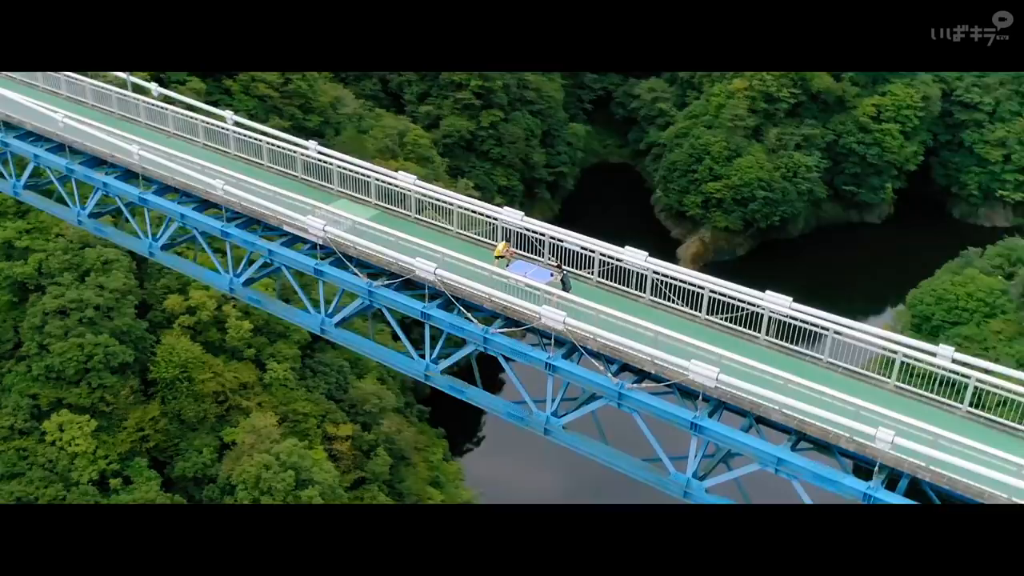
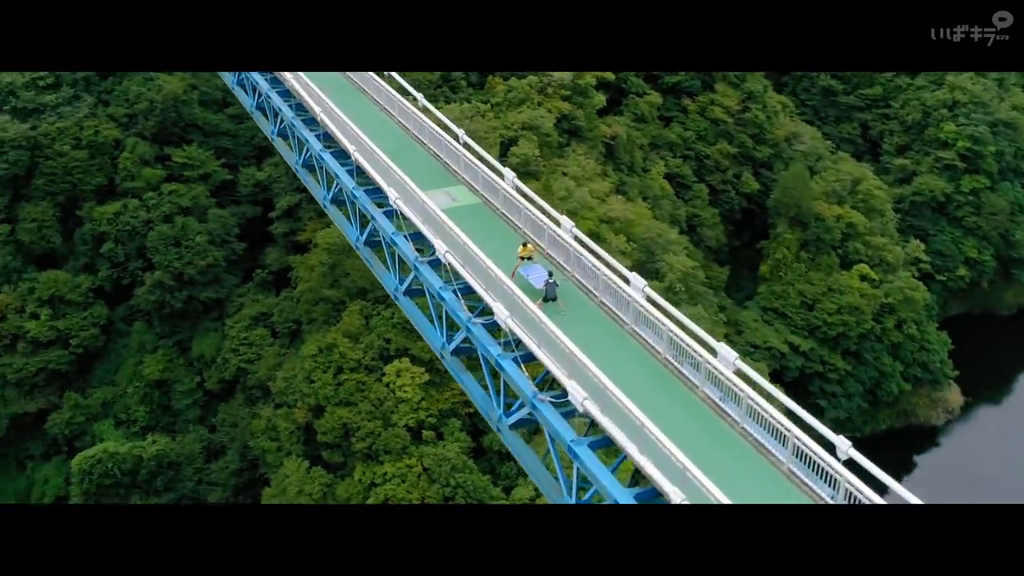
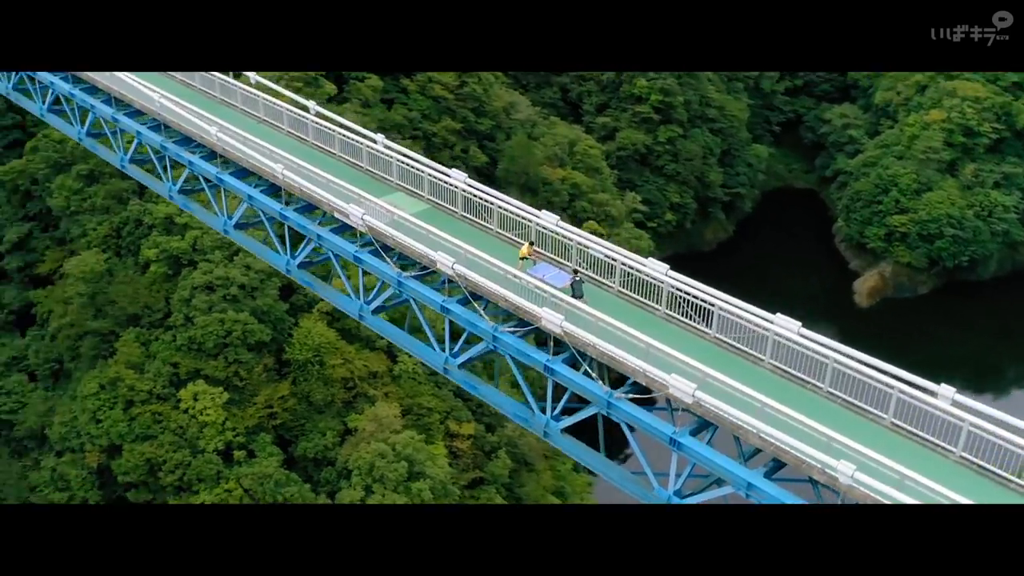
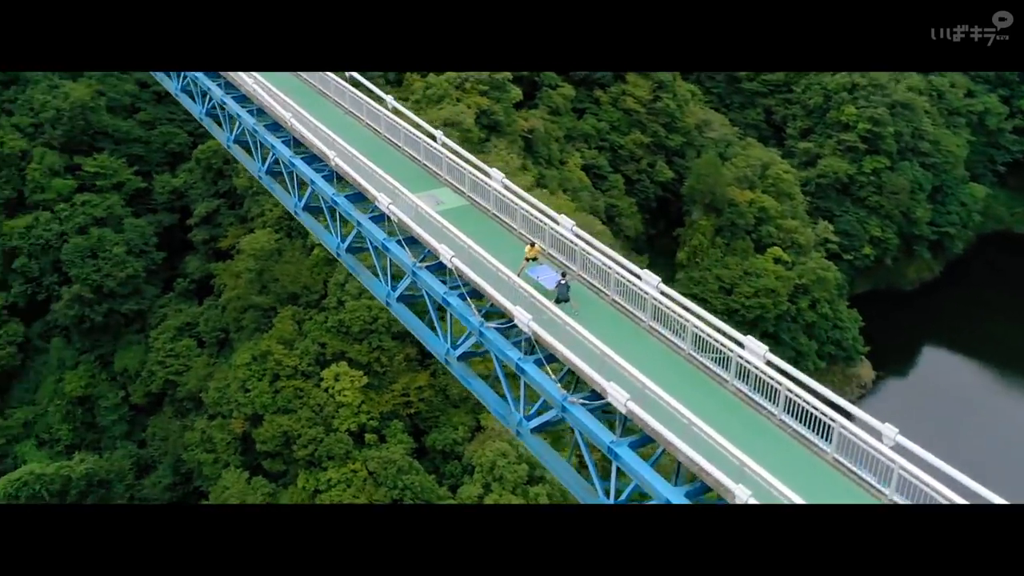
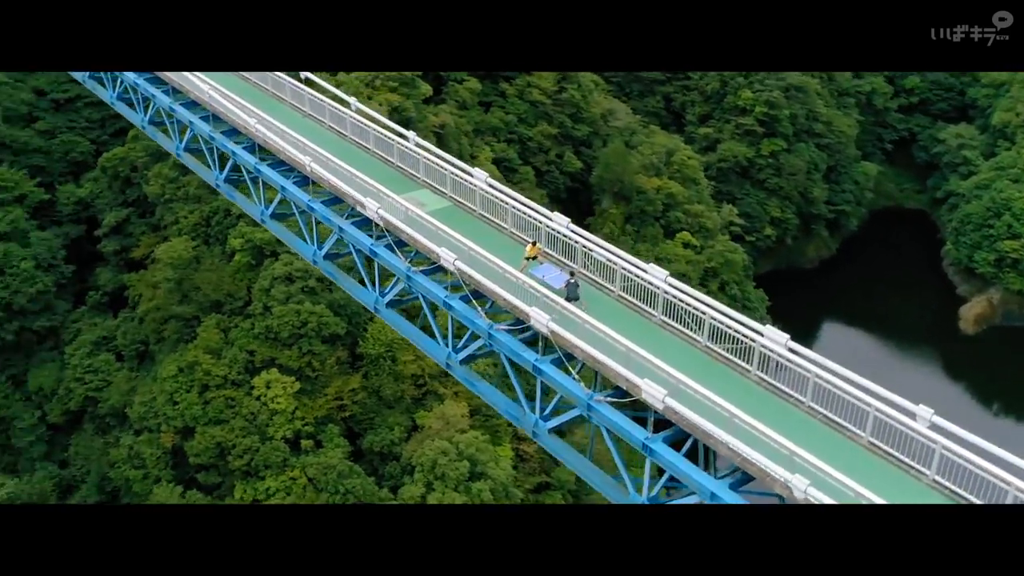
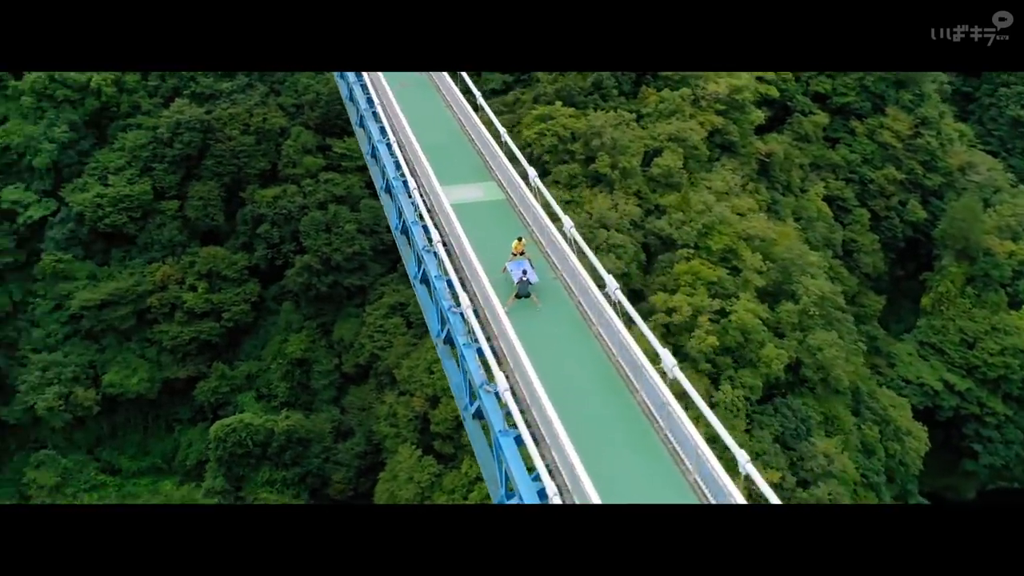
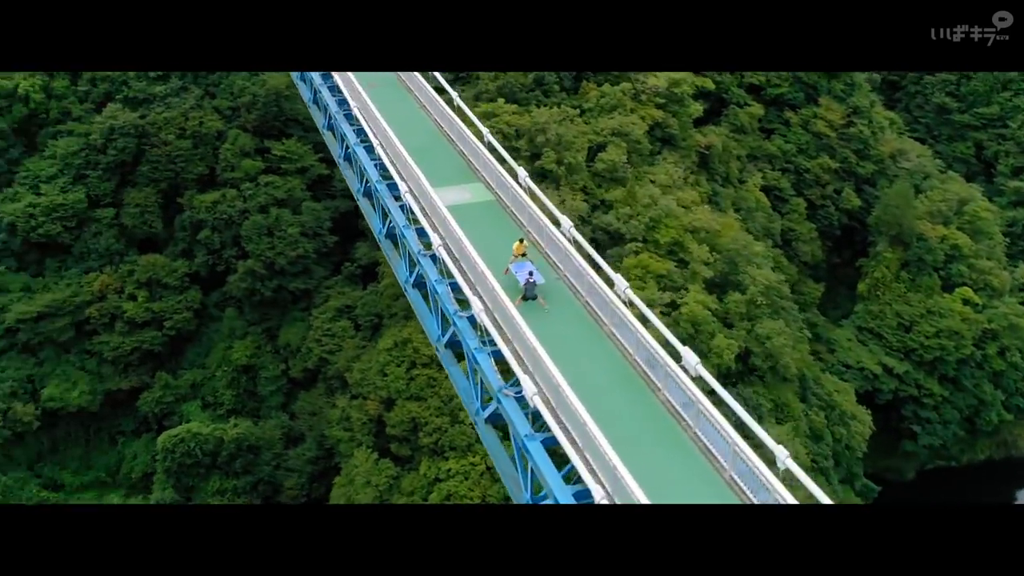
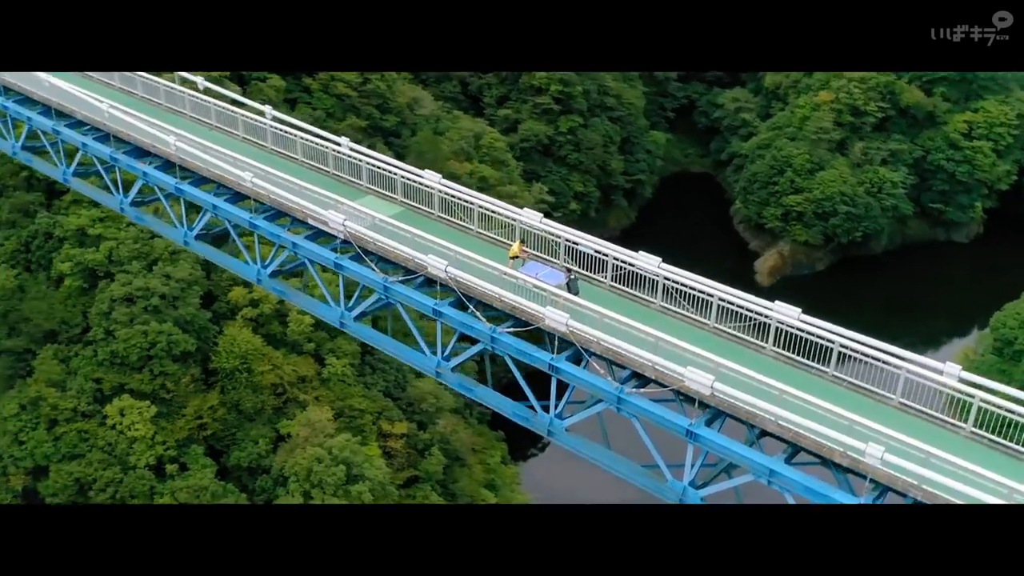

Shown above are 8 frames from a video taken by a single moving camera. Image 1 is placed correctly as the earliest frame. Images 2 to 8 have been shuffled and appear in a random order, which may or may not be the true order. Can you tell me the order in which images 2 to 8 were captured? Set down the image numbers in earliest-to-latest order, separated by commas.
8, 3, 5, 4, 2, 7, 6
